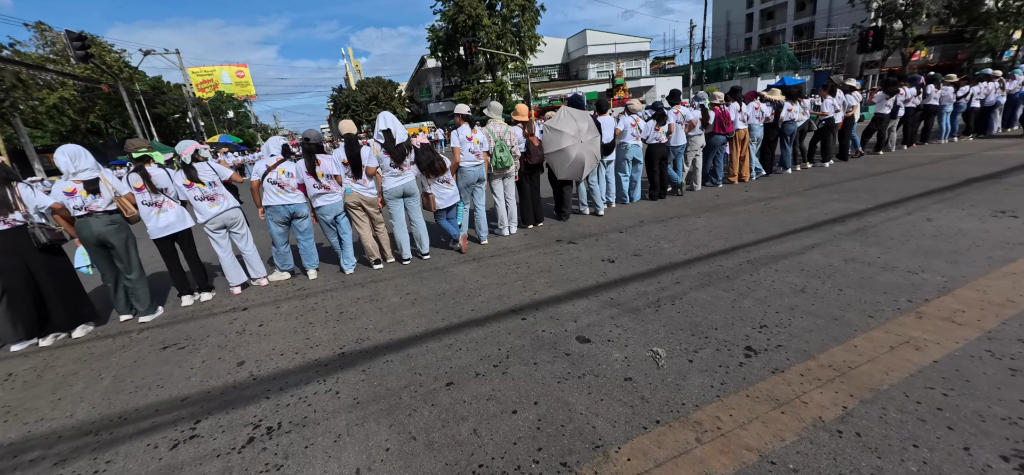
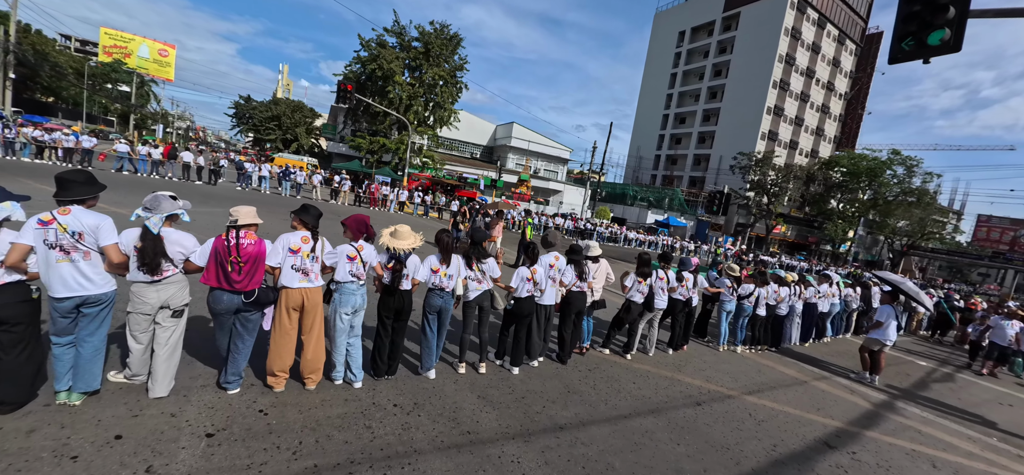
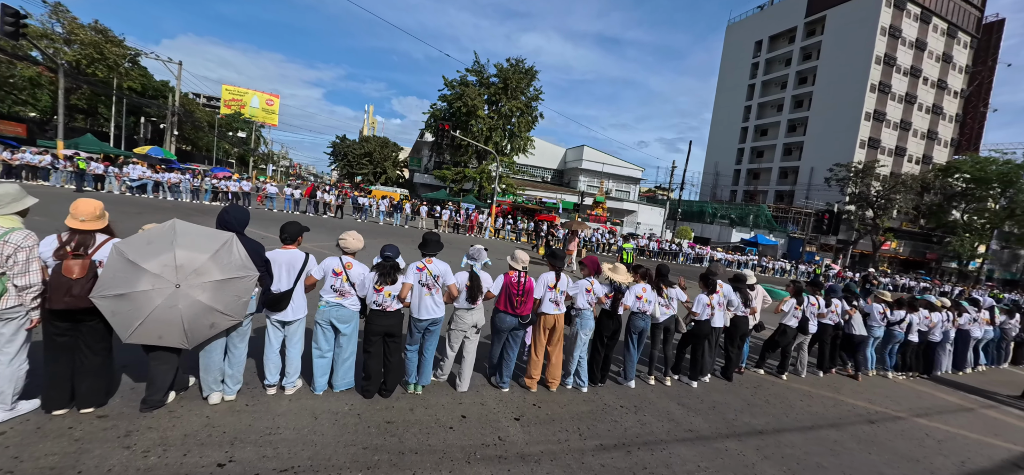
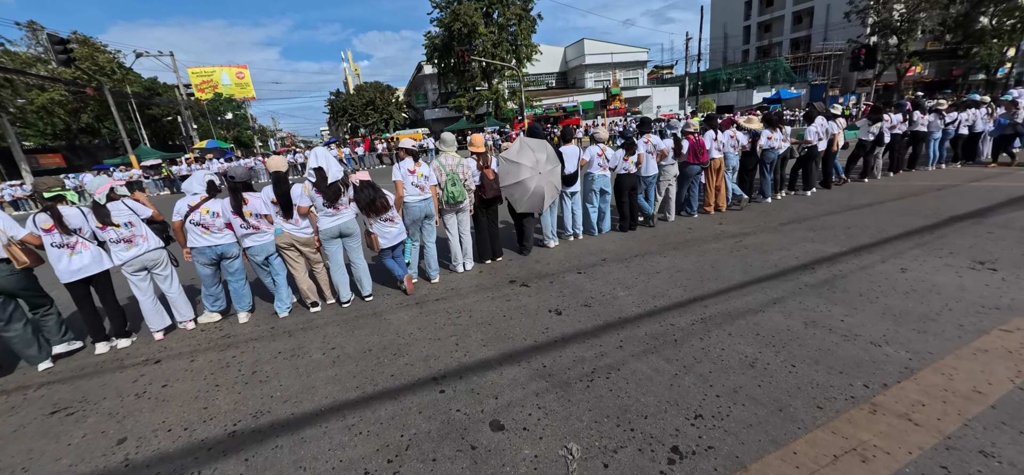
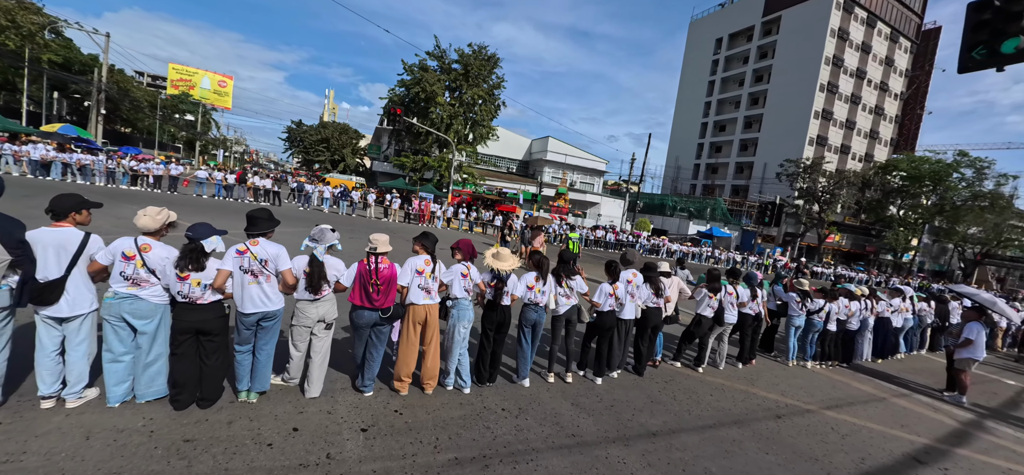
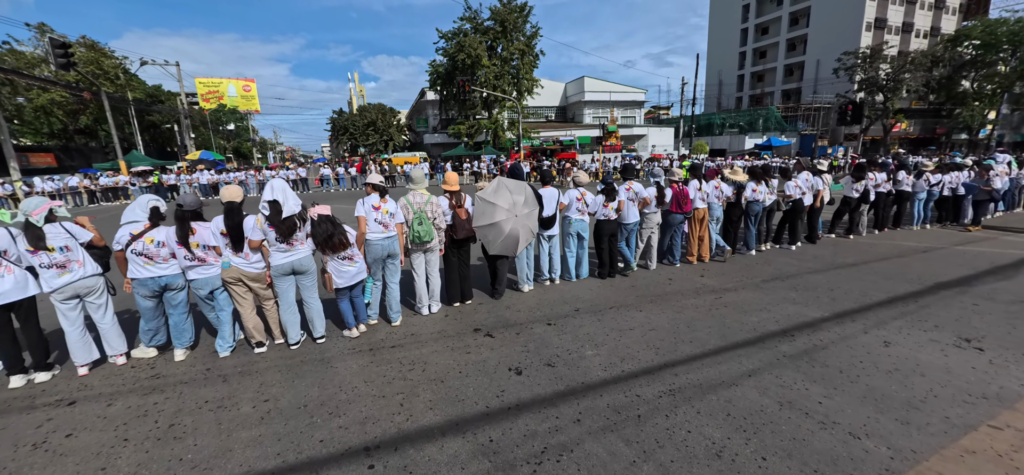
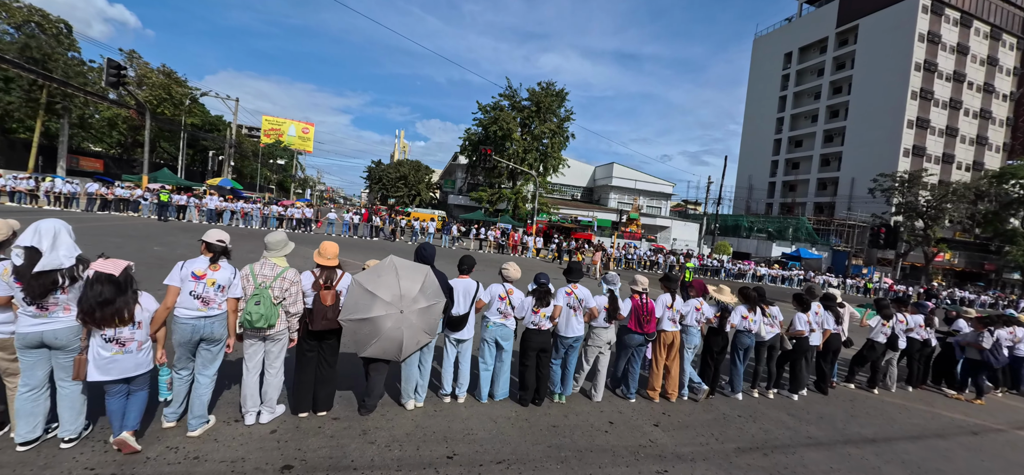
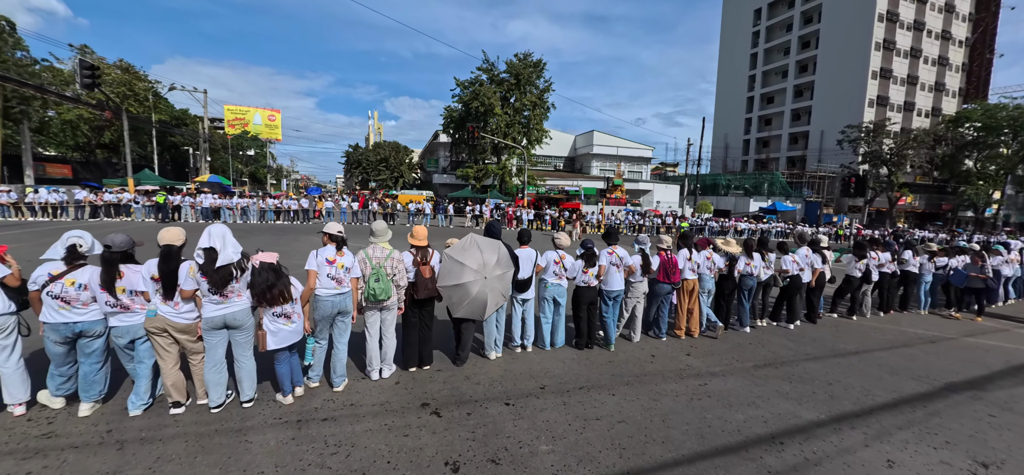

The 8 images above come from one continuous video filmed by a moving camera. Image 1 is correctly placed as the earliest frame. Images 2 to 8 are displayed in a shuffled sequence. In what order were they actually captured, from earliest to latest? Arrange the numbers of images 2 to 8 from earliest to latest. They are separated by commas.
4, 6, 8, 7, 3, 5, 2
